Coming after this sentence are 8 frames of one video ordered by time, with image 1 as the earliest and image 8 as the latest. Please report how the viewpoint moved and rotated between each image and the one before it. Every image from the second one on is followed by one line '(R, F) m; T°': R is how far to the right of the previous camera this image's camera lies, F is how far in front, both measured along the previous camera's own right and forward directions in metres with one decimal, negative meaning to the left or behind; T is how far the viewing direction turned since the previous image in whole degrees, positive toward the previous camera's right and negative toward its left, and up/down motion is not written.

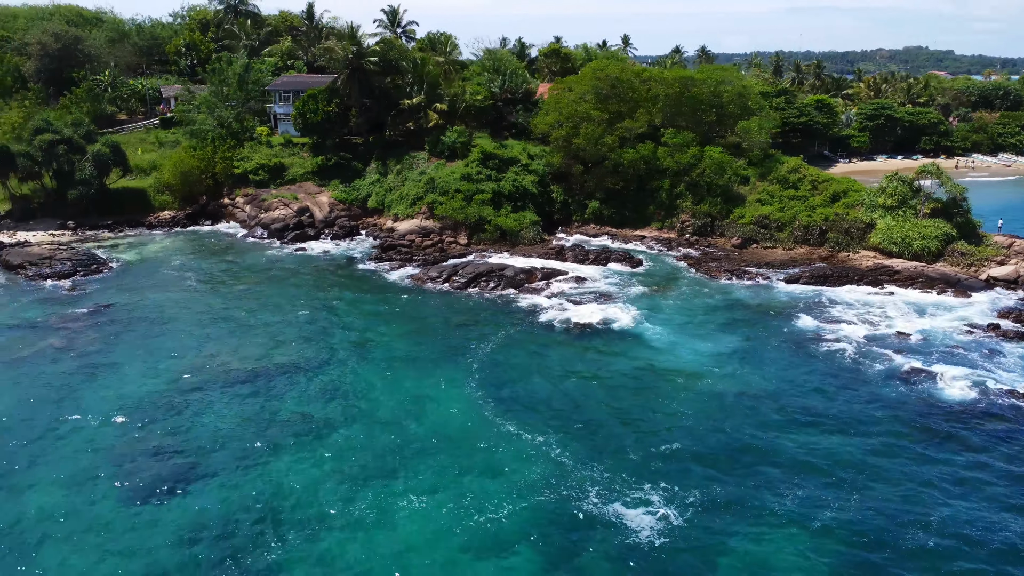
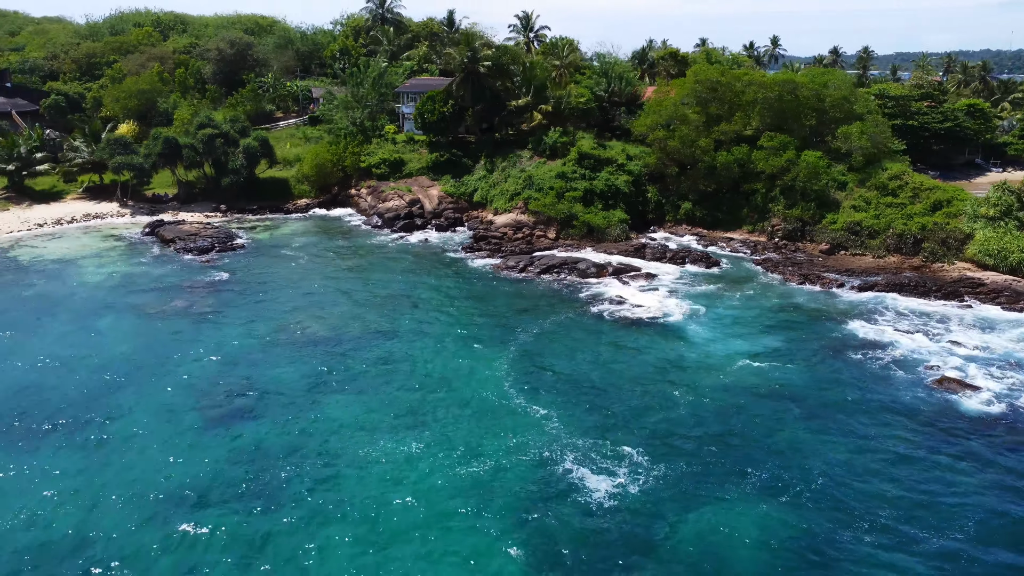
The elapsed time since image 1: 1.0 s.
(+4.0, -1.8) m; -12°
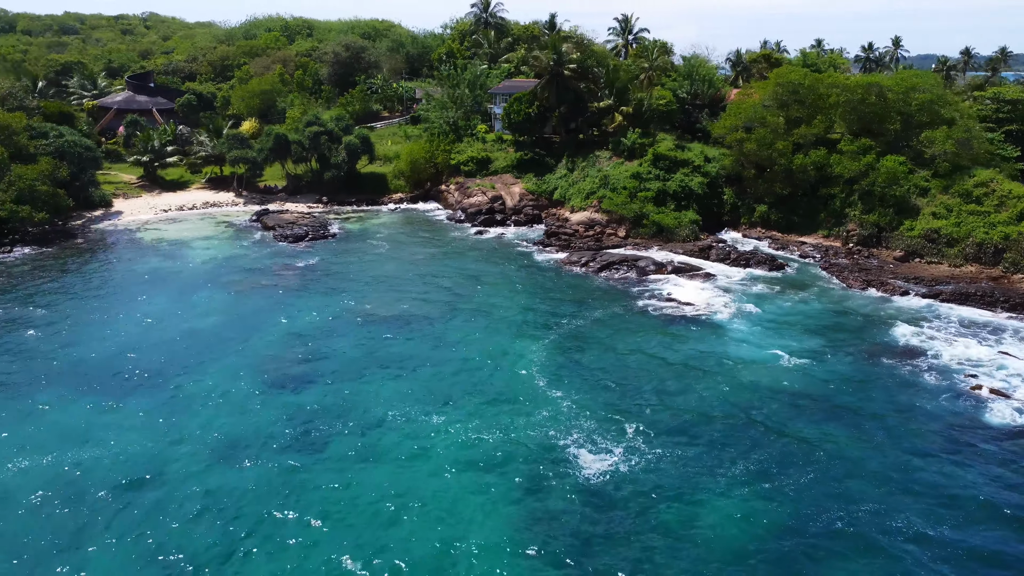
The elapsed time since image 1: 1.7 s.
(+2.7, -1.4) m; -9°
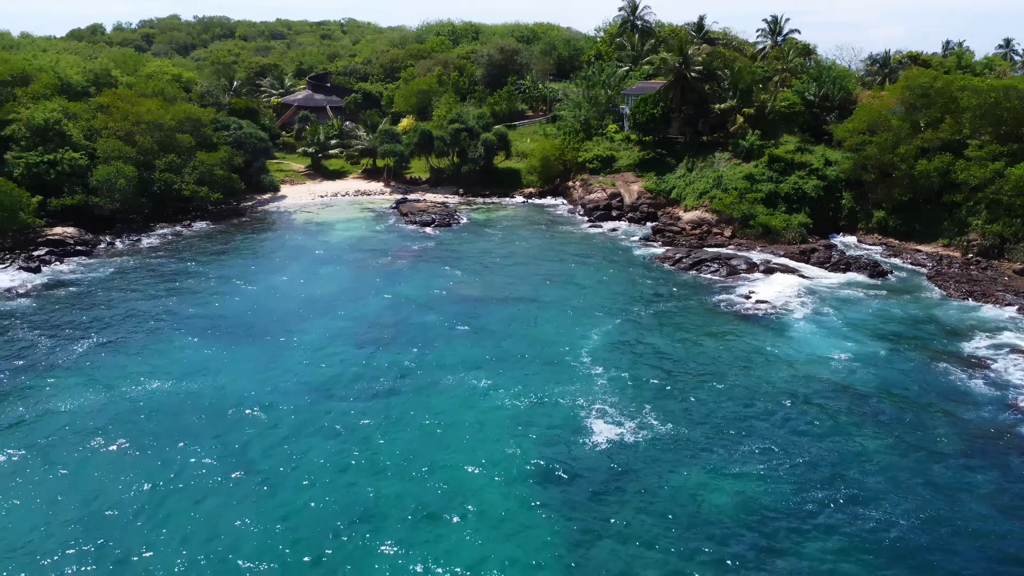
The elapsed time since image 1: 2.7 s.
(+3.9, -1.9) m; -13°
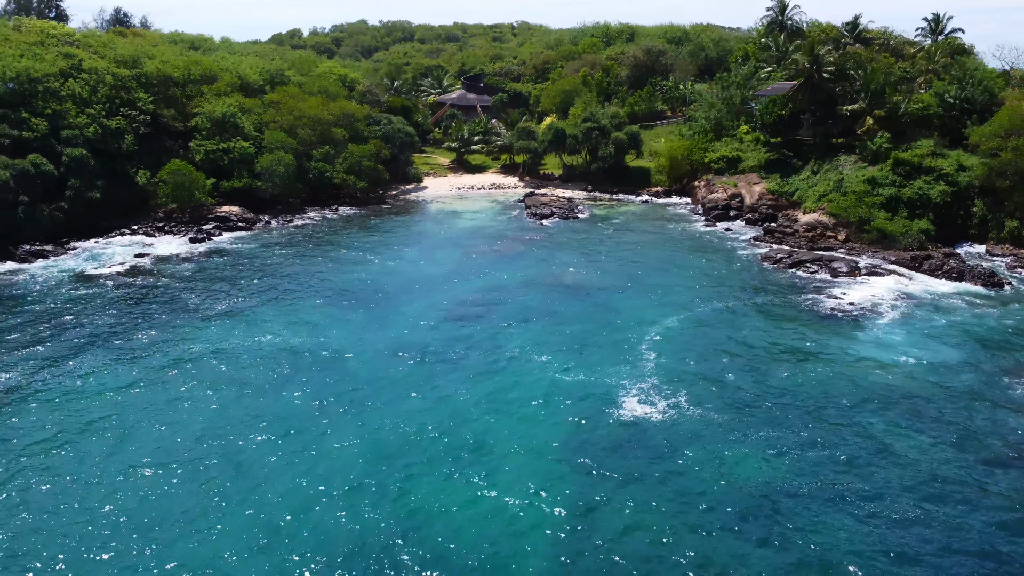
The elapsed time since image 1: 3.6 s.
(+3.4, -1.8) m; -12°
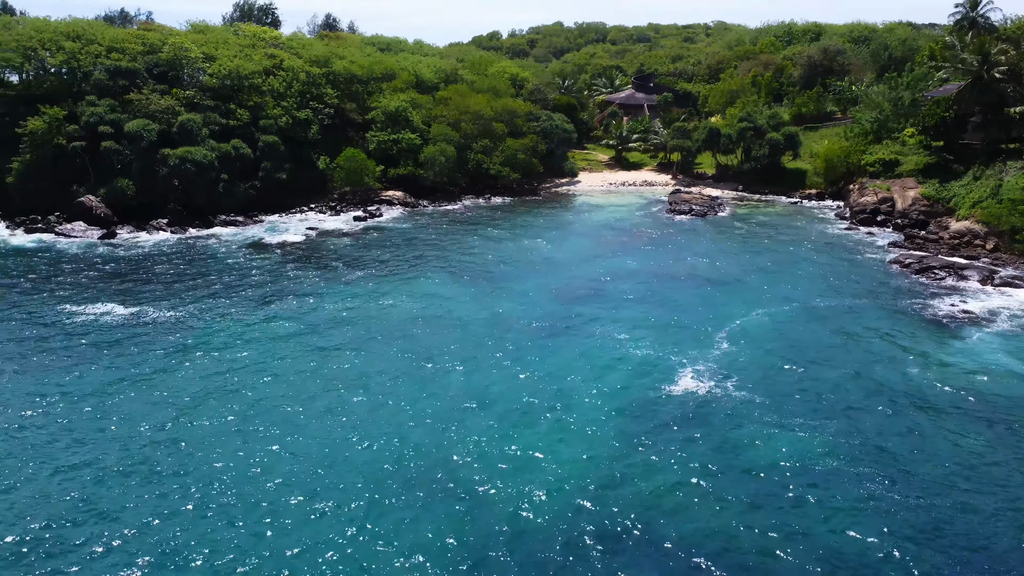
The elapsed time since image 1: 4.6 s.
(+3.6, -2.0) m; -14°
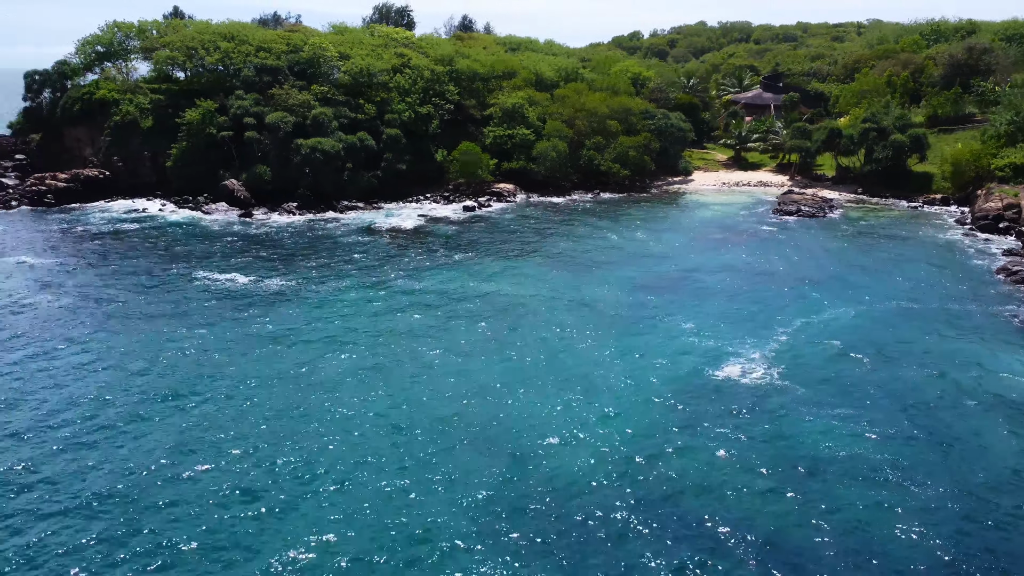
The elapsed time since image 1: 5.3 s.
(+2.4, -1.5) m; -10°
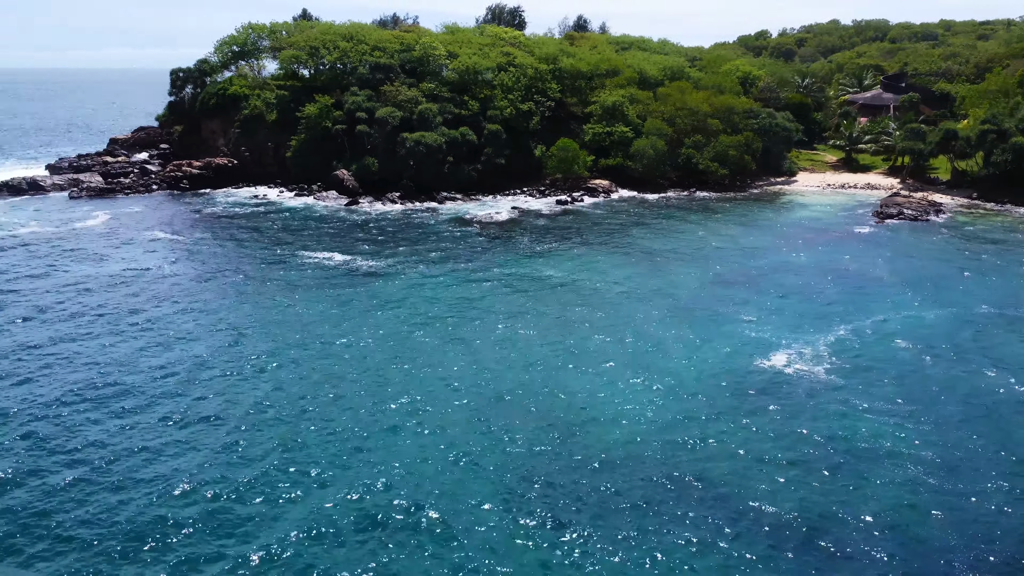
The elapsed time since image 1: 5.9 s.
(+2.0, -1.3) m; -9°
